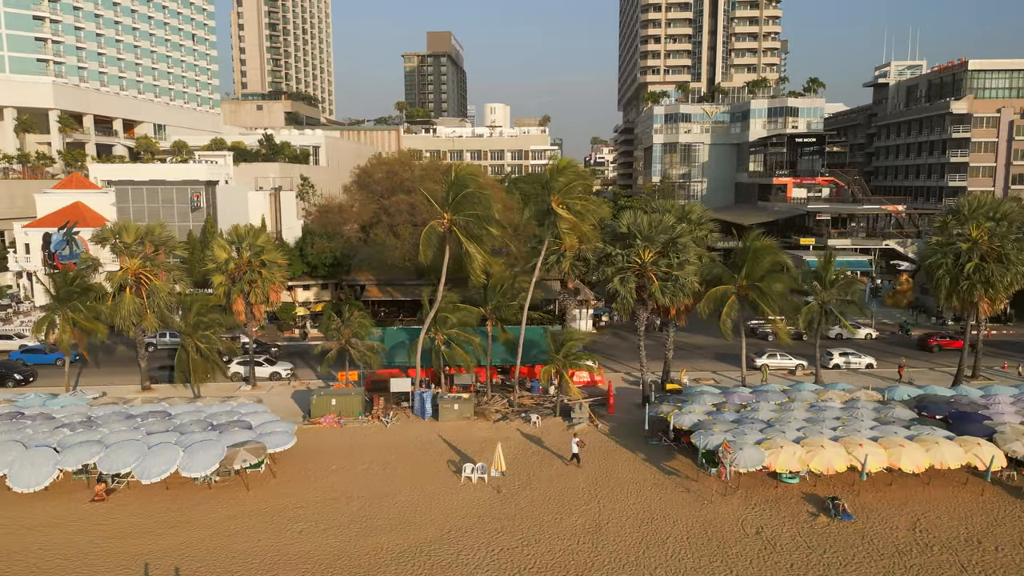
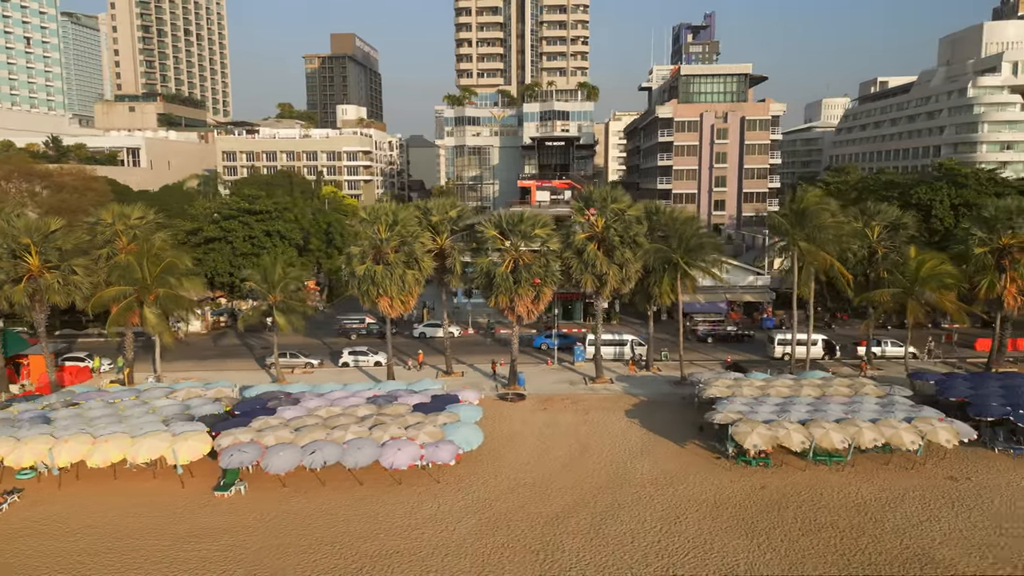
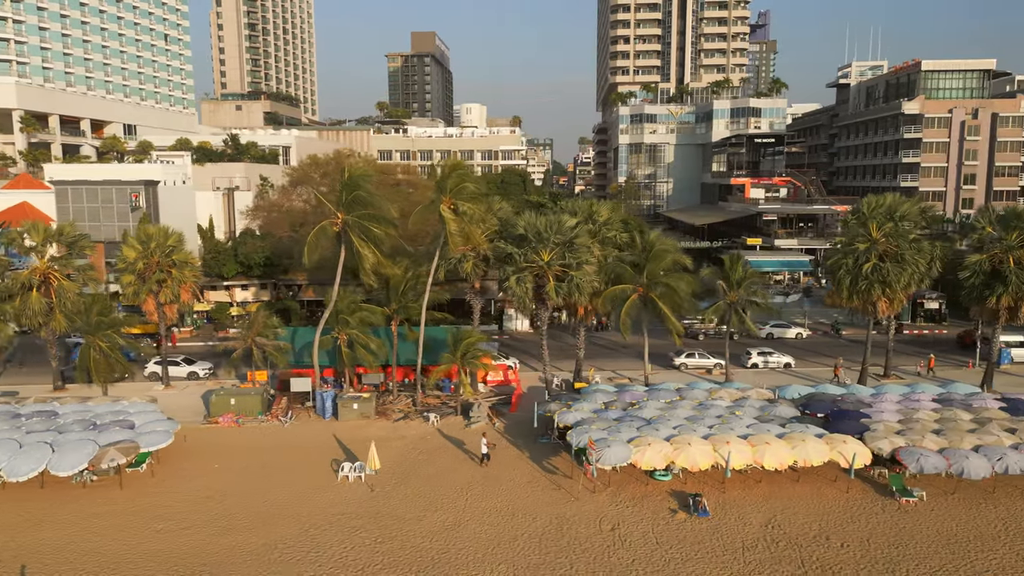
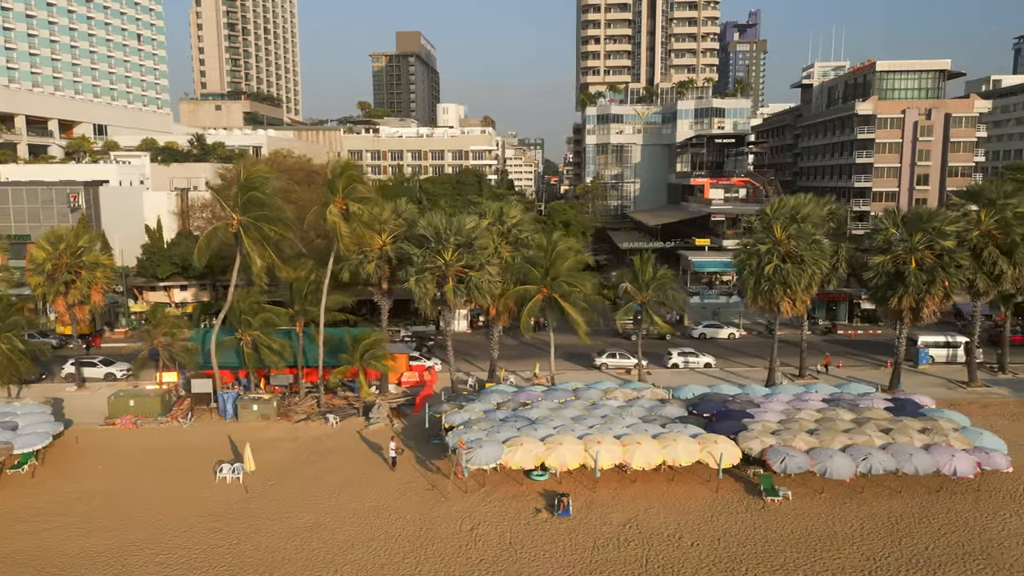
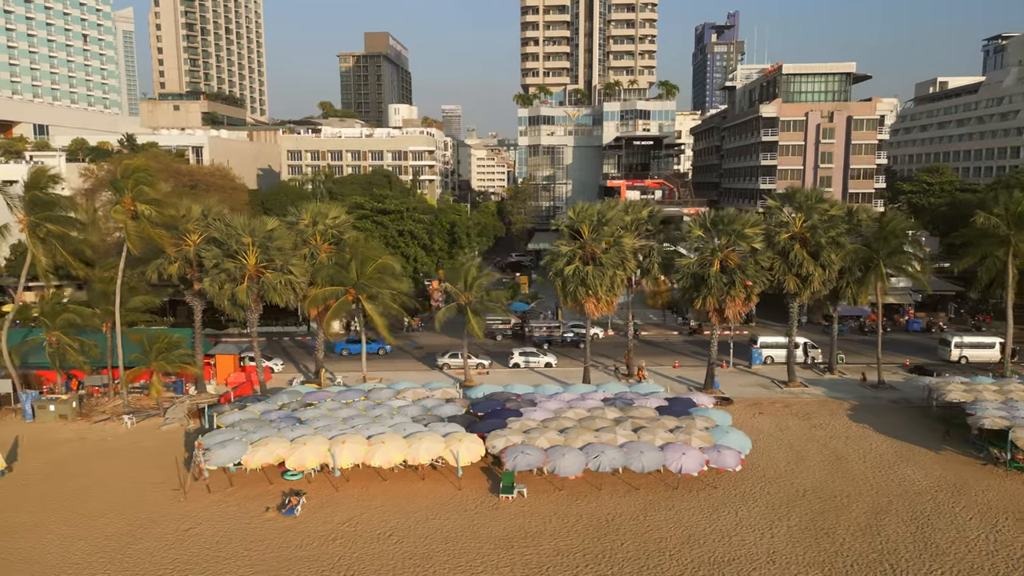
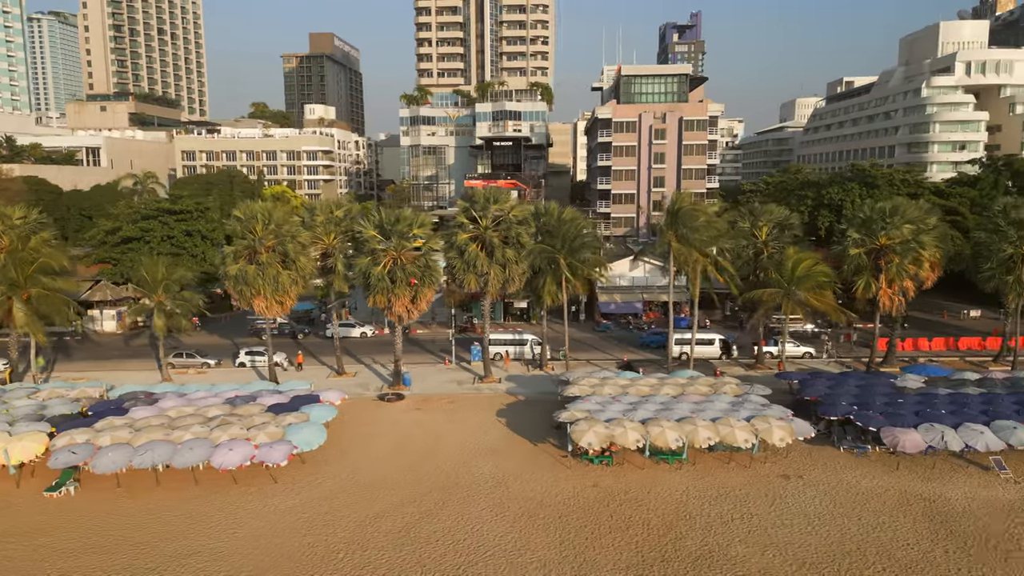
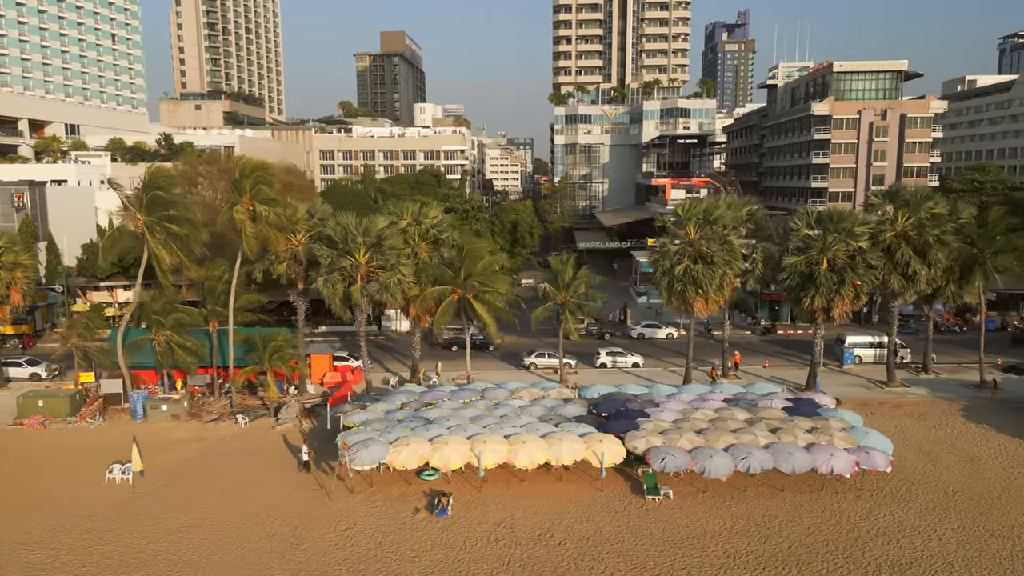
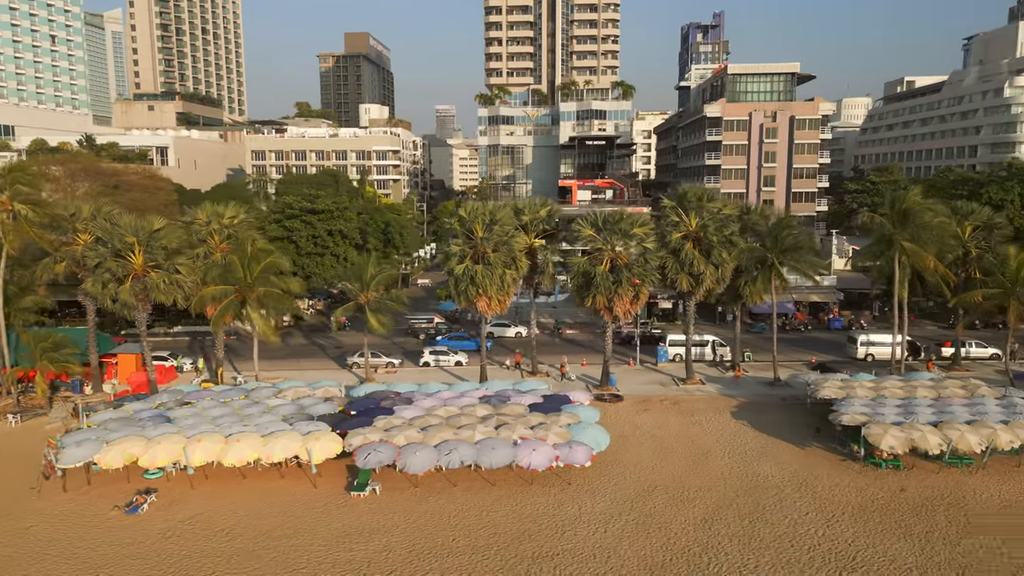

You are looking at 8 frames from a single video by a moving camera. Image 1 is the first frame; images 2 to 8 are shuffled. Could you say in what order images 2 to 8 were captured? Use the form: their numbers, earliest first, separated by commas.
3, 4, 7, 5, 8, 2, 6
